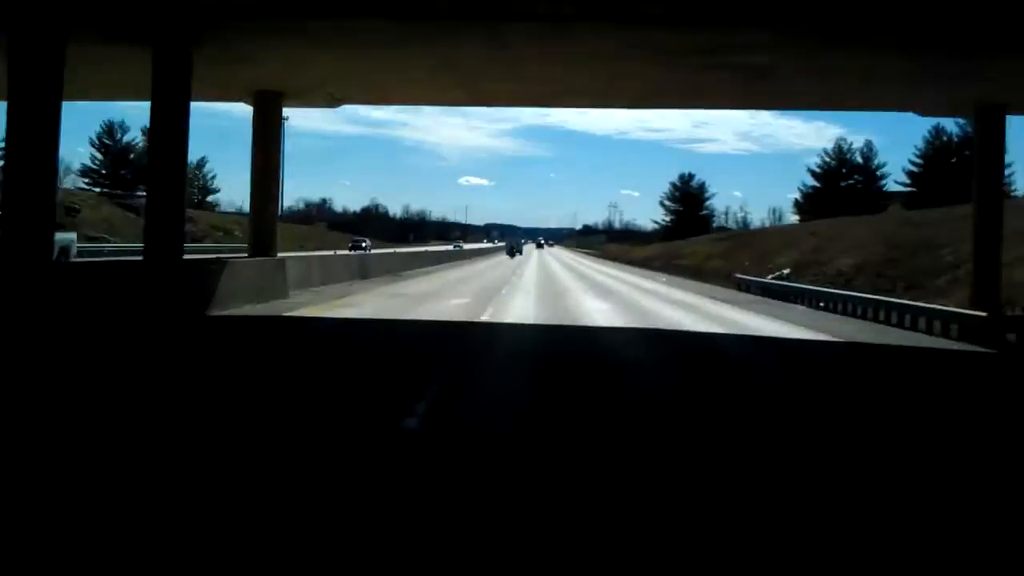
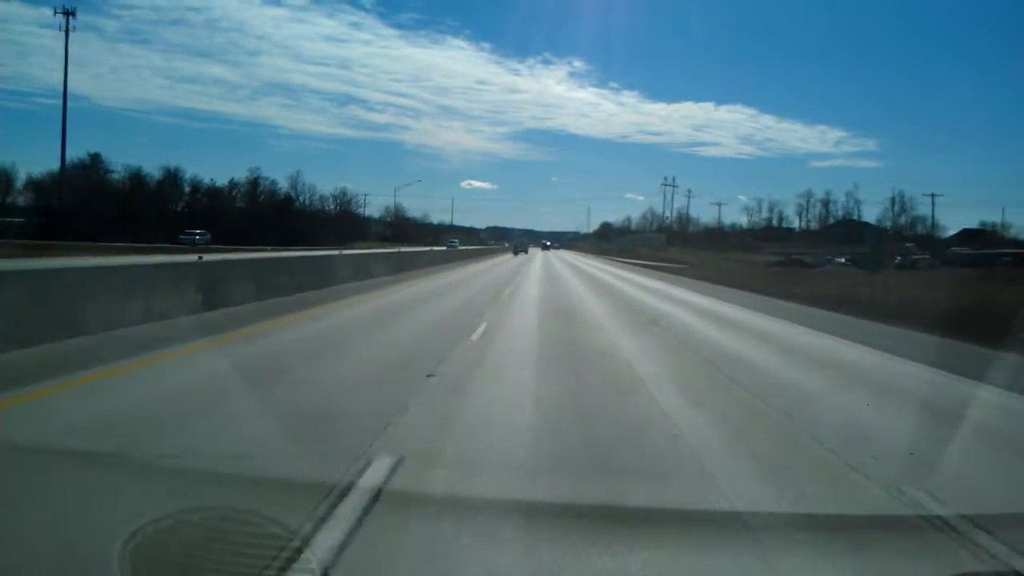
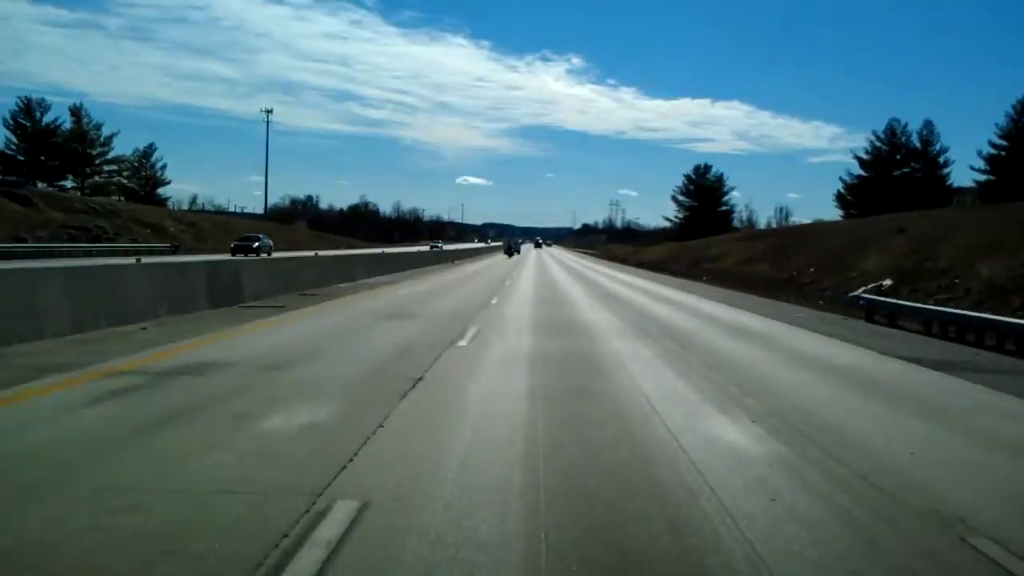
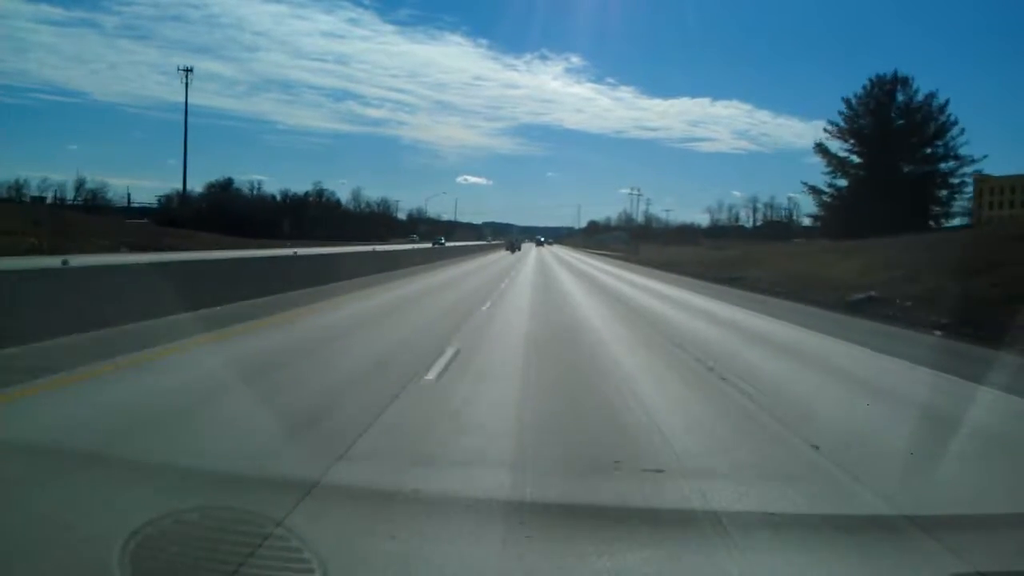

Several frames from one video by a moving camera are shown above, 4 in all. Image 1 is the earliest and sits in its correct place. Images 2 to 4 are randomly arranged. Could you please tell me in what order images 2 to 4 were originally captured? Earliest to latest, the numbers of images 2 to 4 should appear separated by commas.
3, 4, 2
